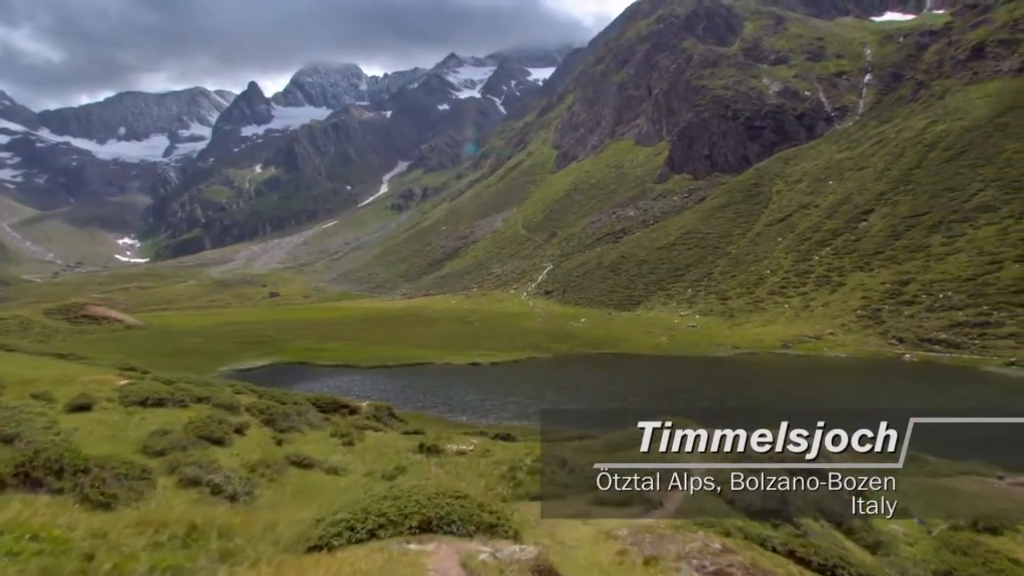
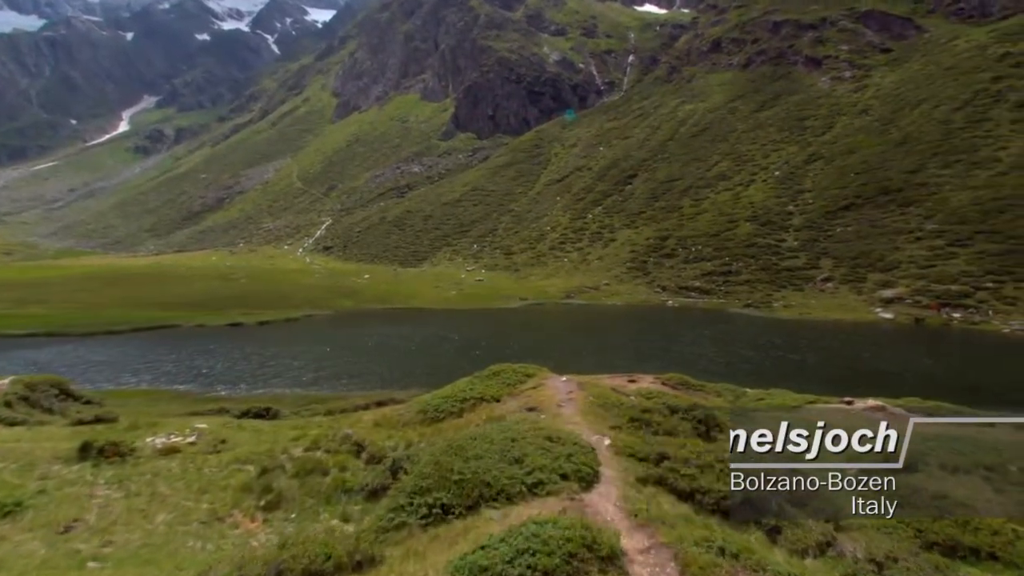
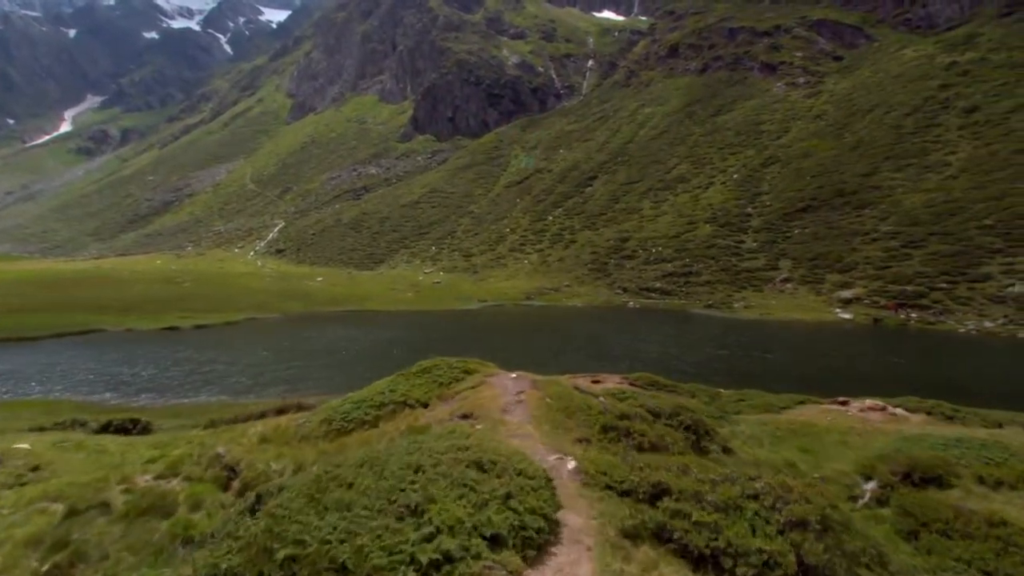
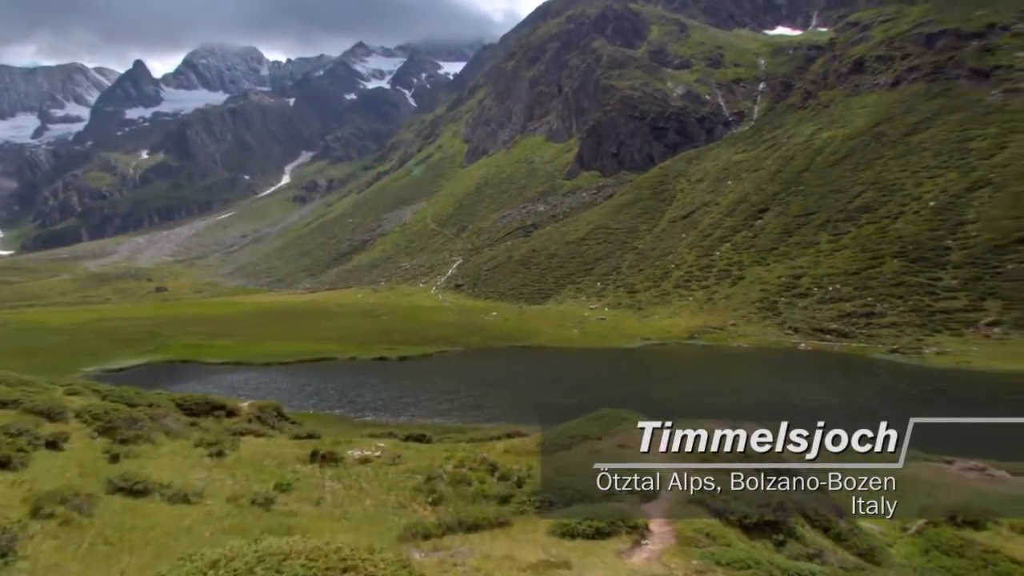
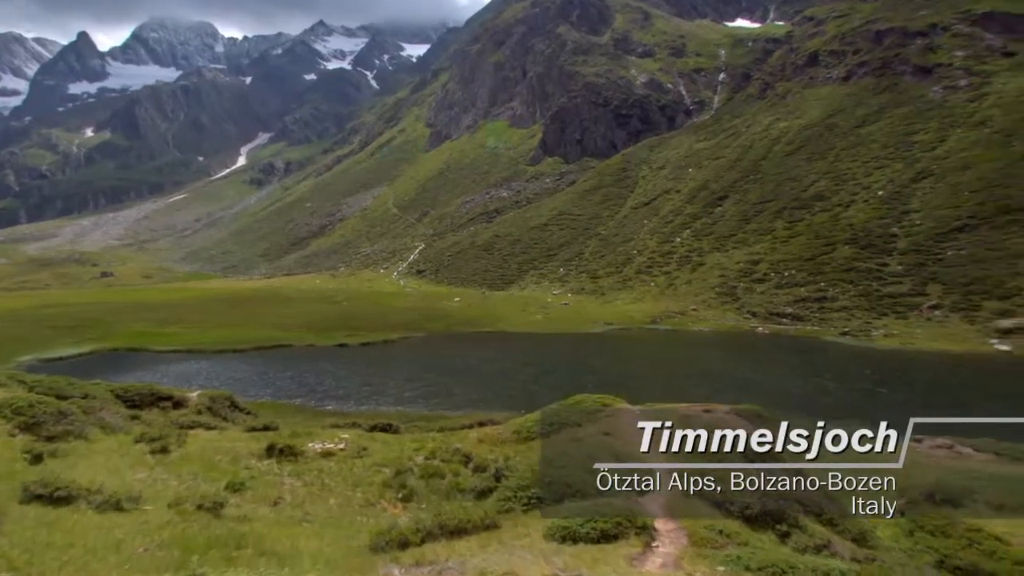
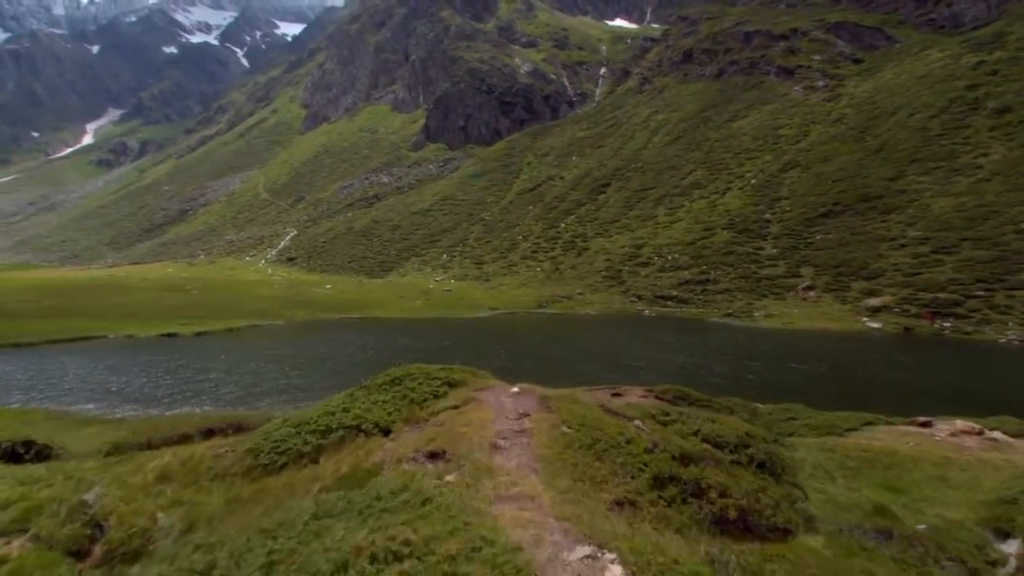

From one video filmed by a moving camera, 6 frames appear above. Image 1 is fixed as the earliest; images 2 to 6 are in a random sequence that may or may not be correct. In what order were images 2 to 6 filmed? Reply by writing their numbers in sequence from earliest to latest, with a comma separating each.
4, 5, 2, 3, 6
